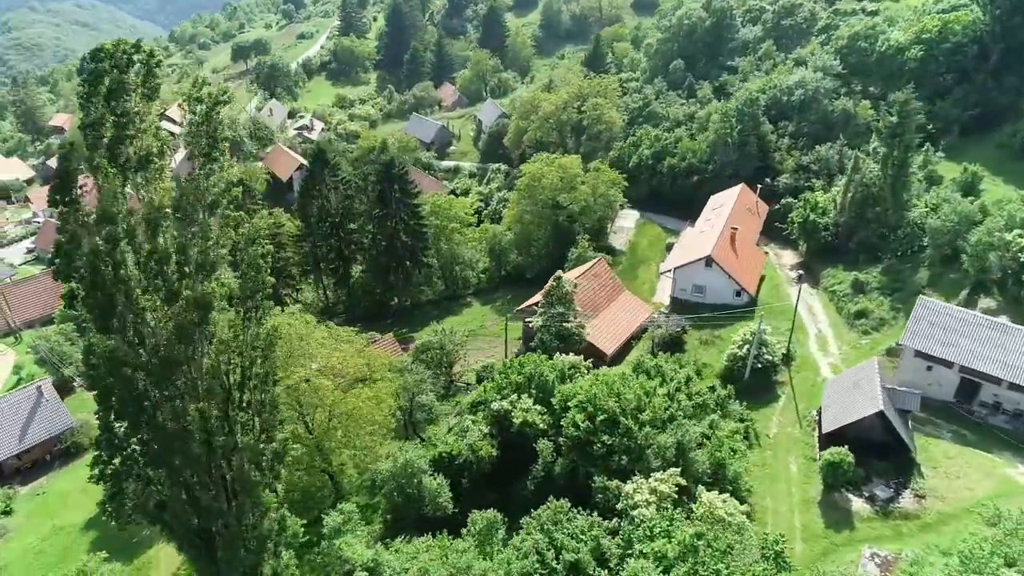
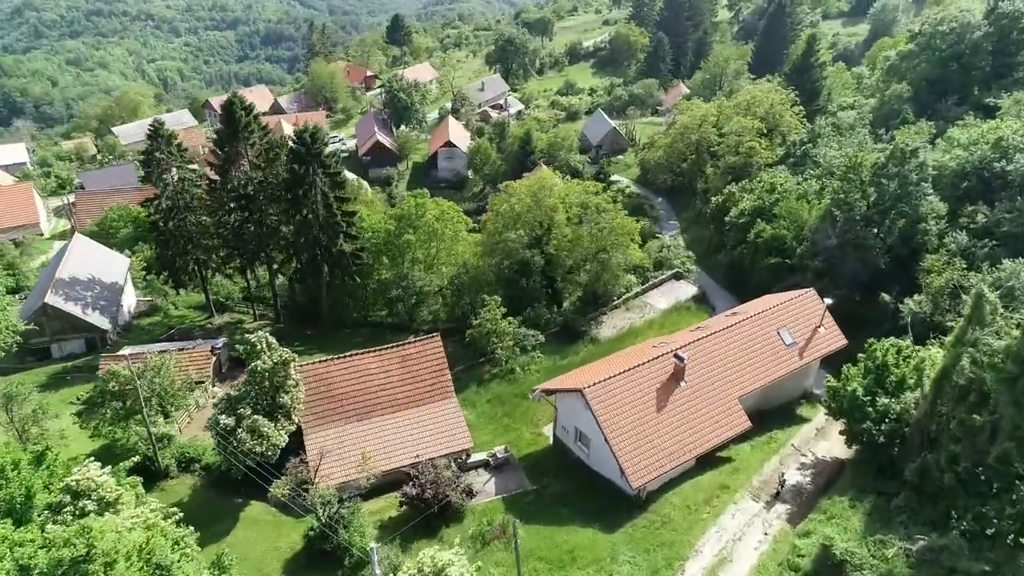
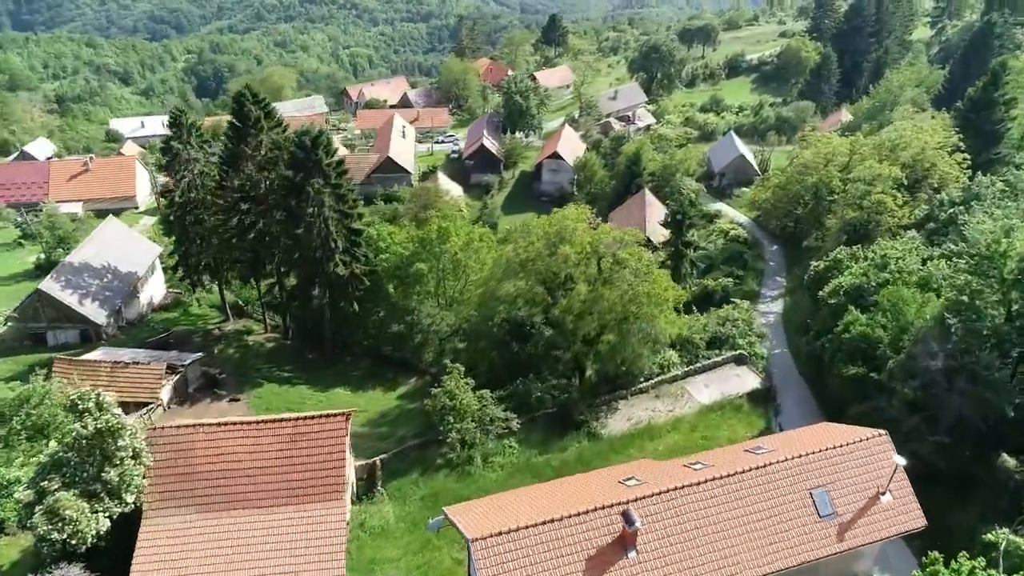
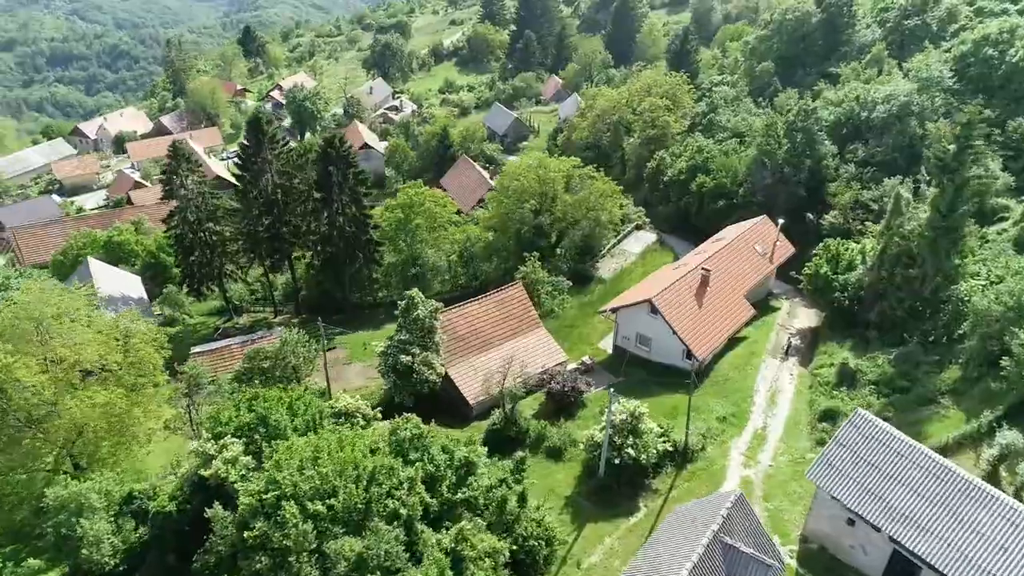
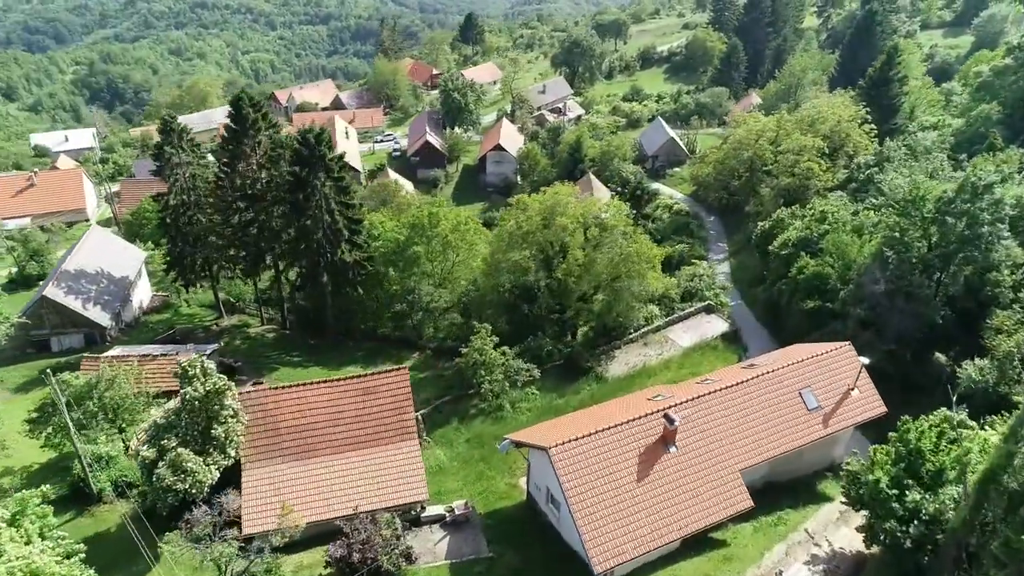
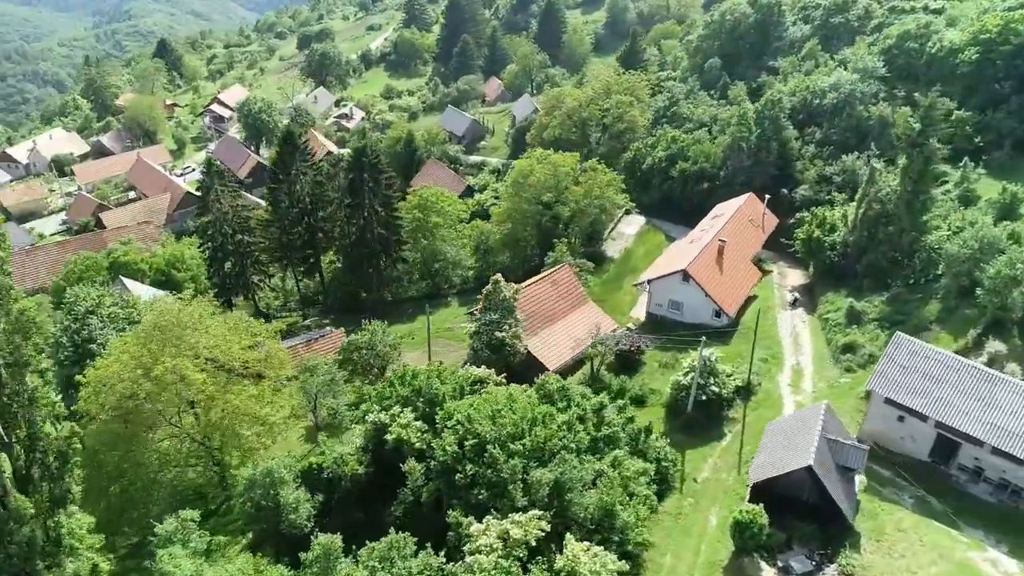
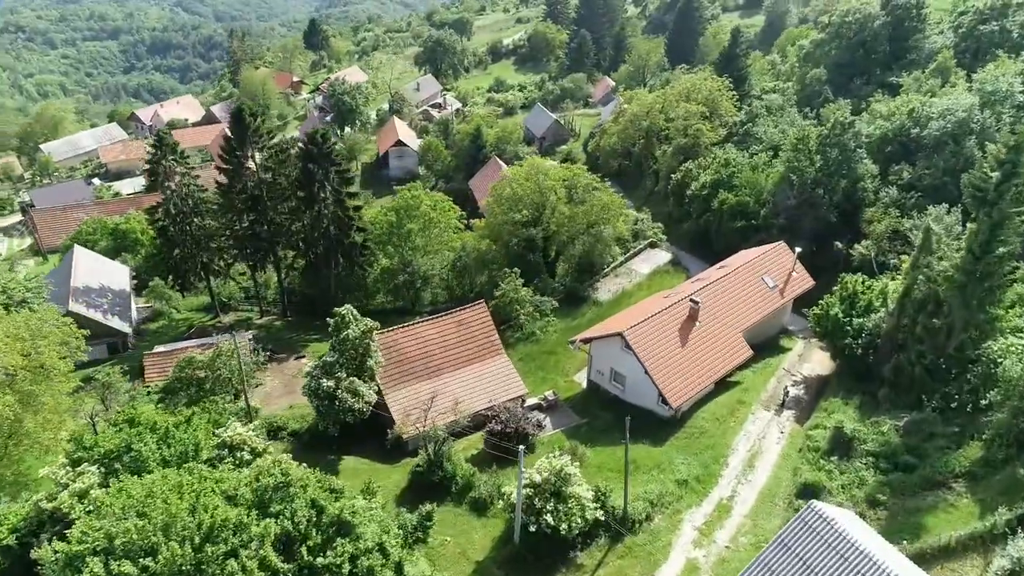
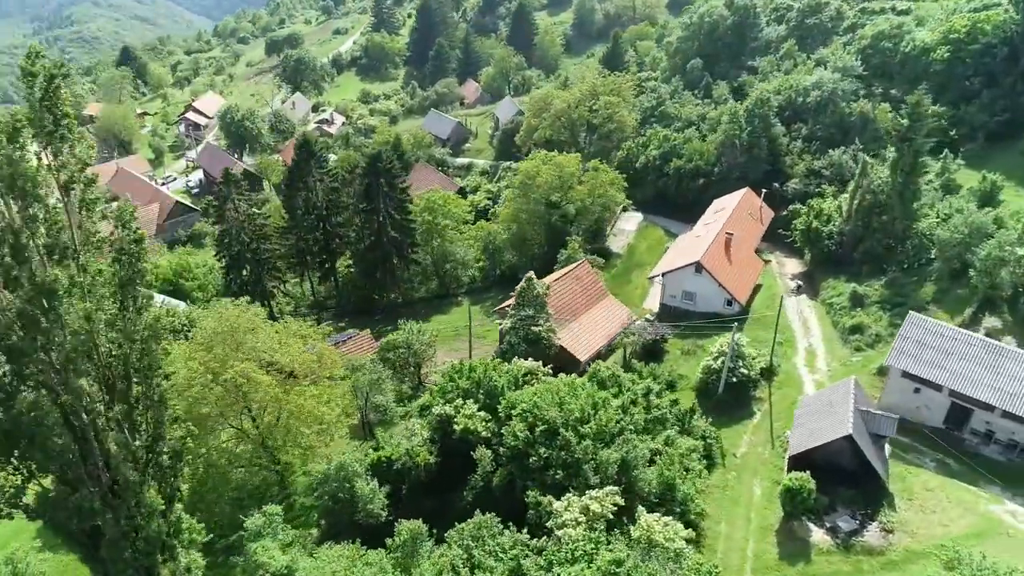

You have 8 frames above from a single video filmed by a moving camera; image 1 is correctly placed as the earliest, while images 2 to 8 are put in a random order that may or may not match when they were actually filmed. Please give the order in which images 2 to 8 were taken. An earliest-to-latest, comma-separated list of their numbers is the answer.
8, 6, 4, 7, 2, 5, 3
